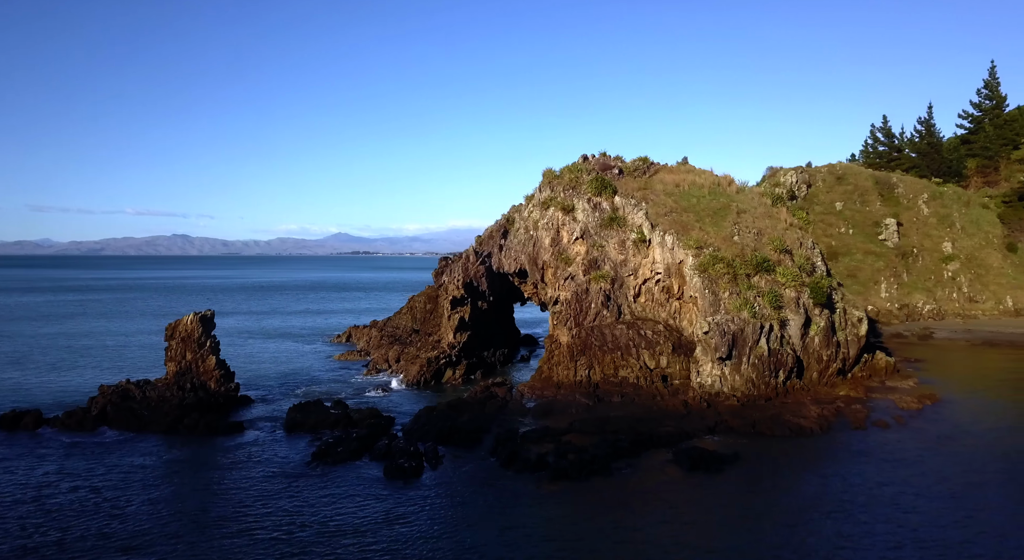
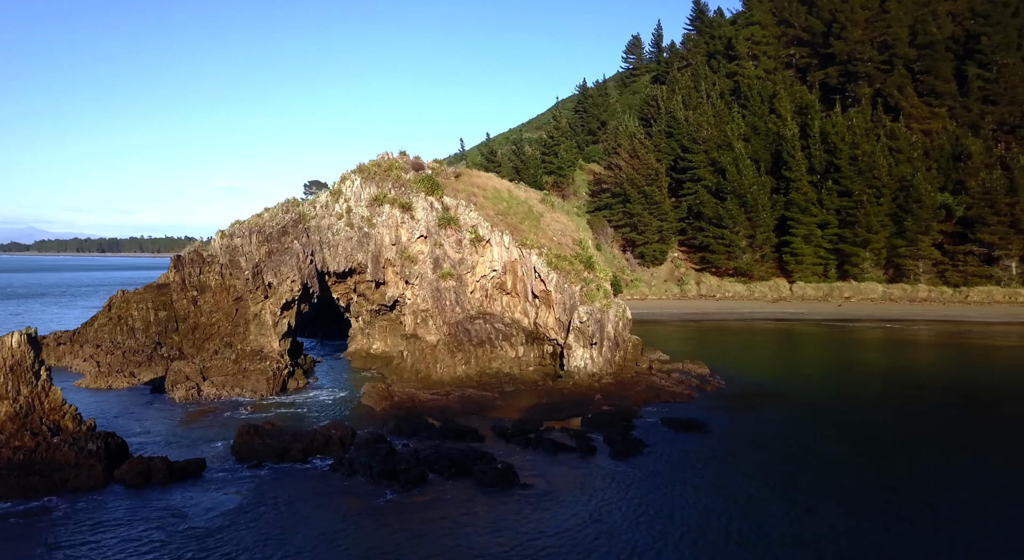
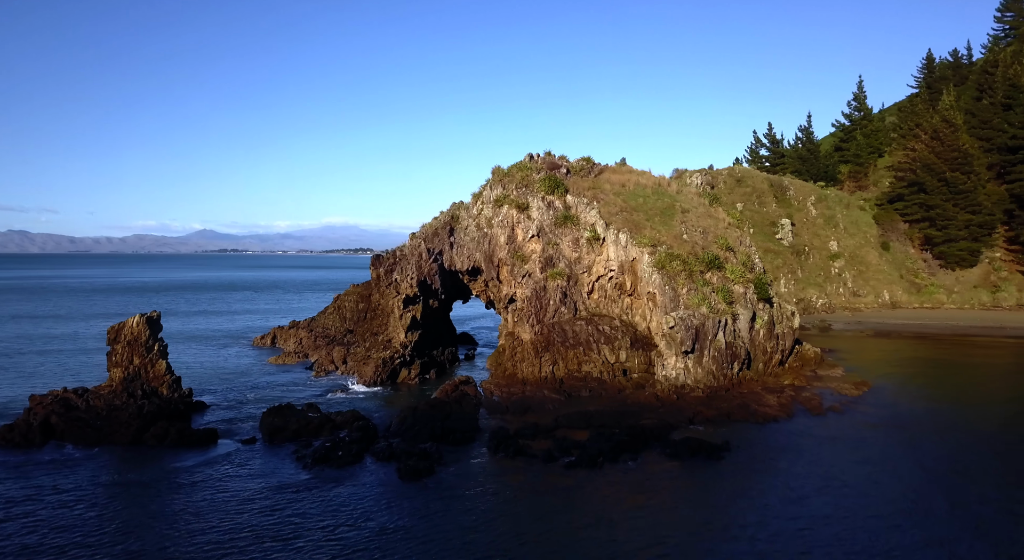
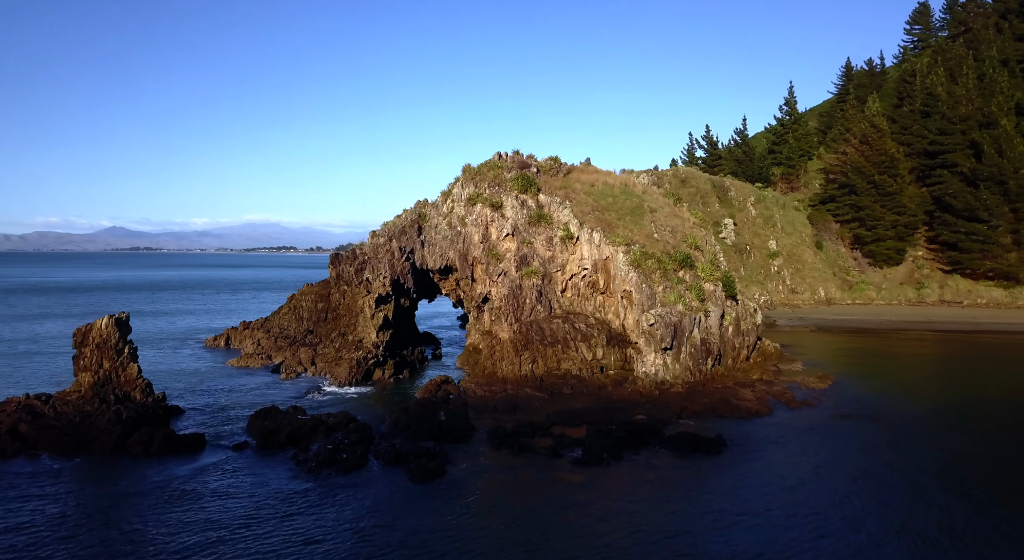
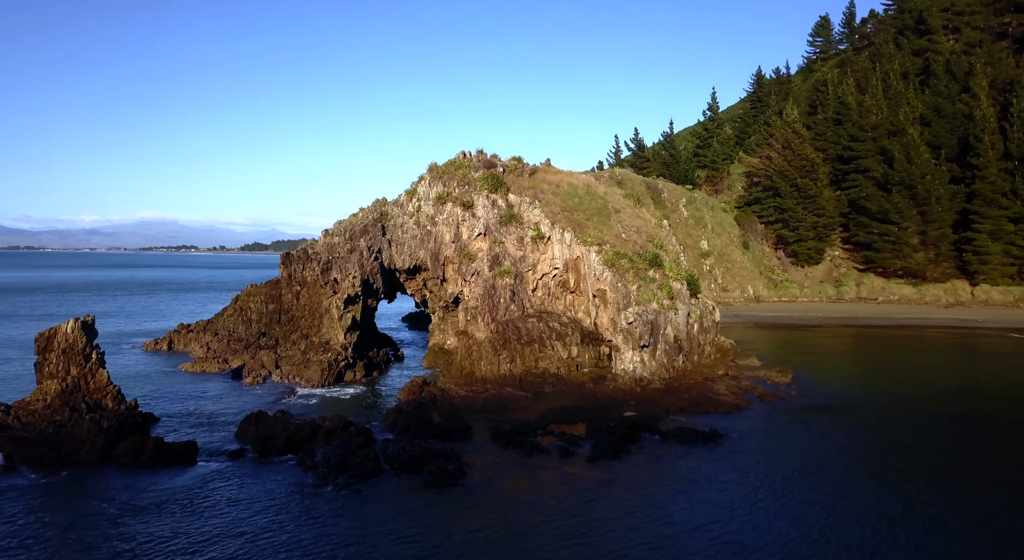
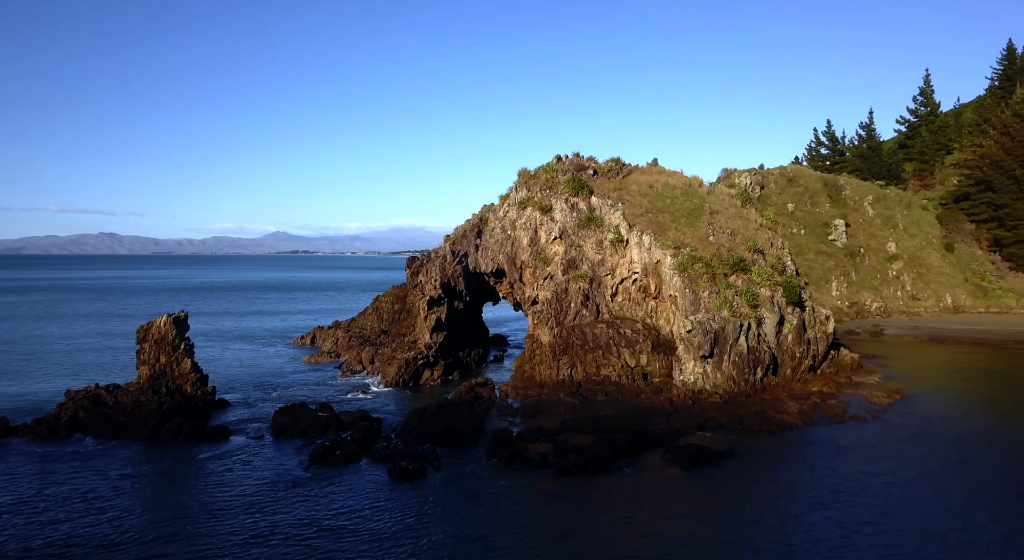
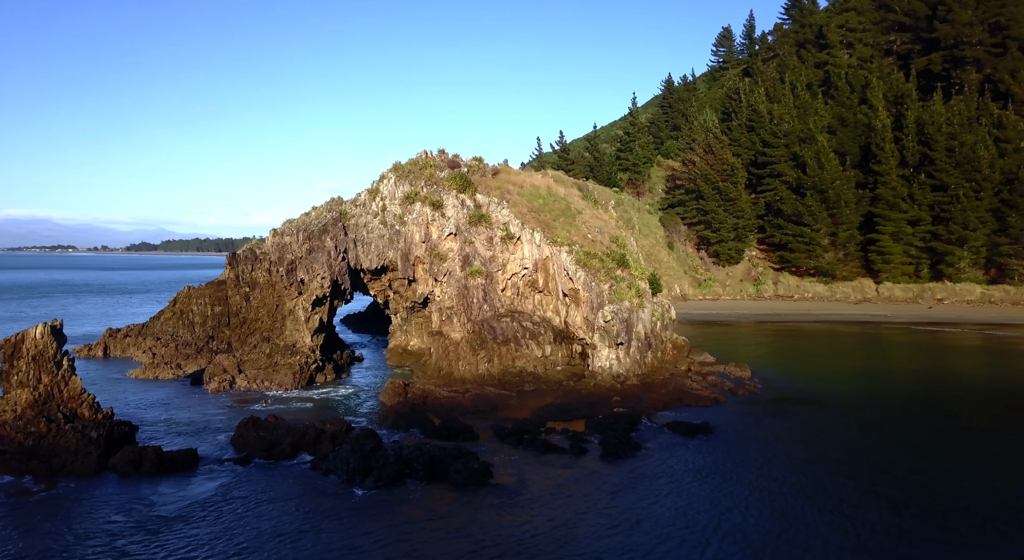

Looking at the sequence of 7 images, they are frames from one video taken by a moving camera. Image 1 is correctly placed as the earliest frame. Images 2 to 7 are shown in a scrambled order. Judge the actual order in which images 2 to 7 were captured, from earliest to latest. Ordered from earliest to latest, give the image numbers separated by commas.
6, 3, 4, 5, 7, 2
